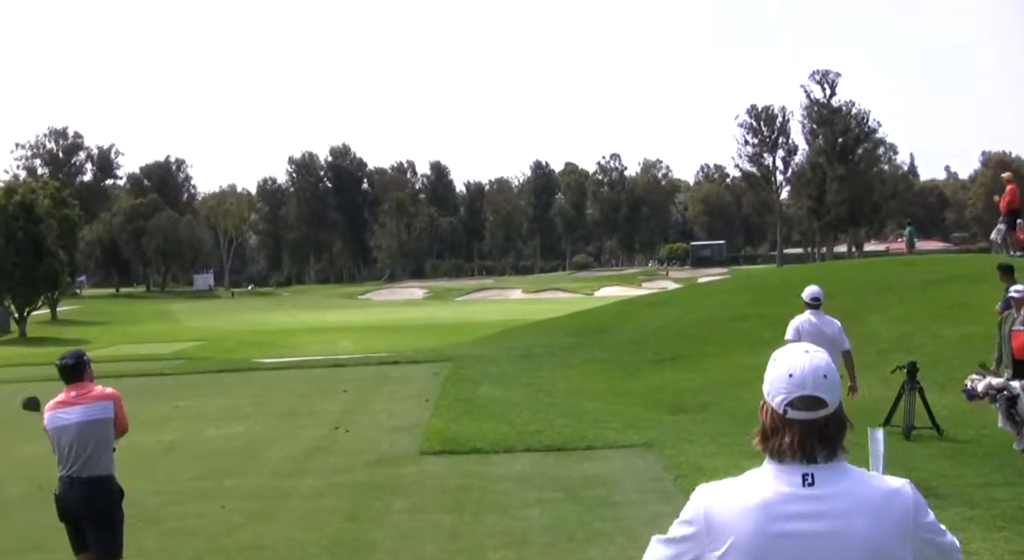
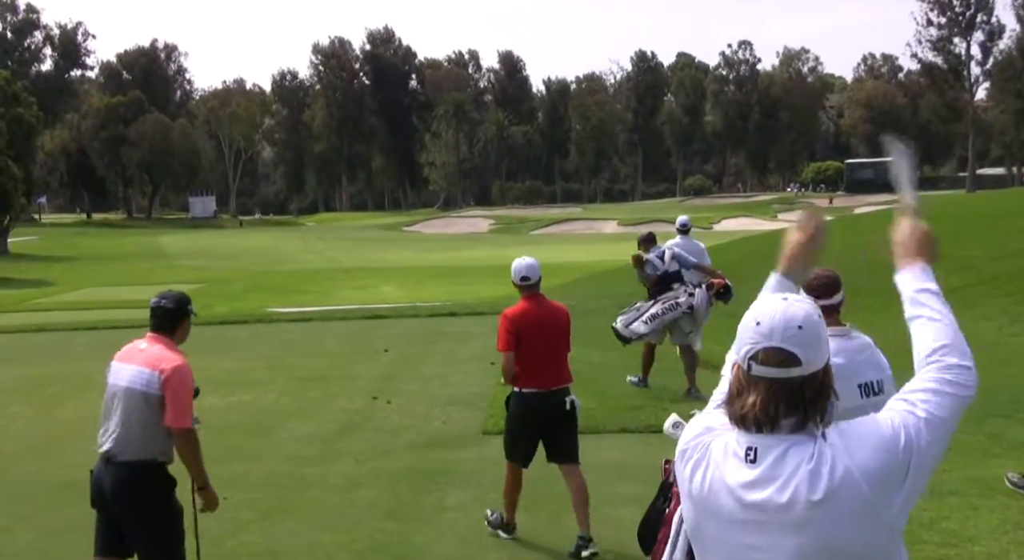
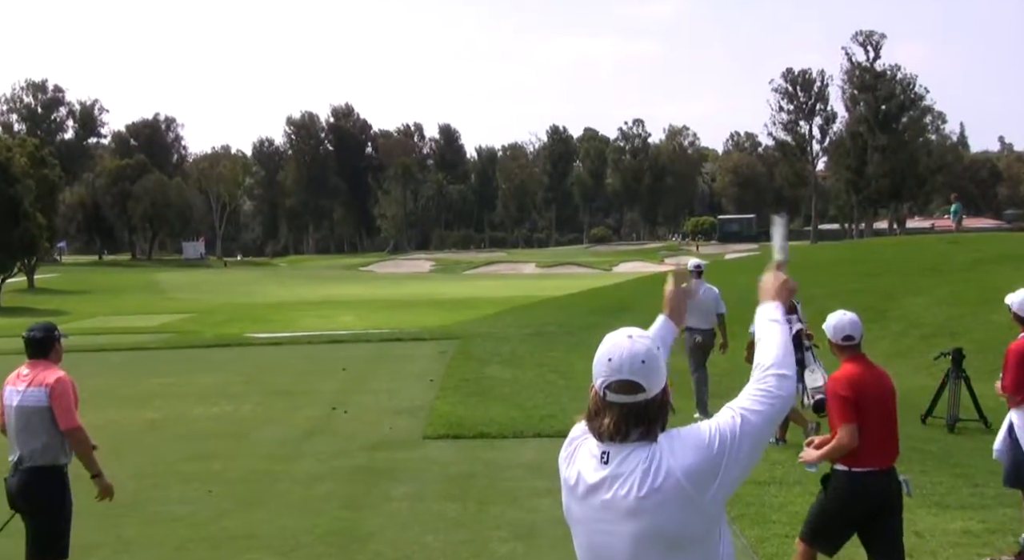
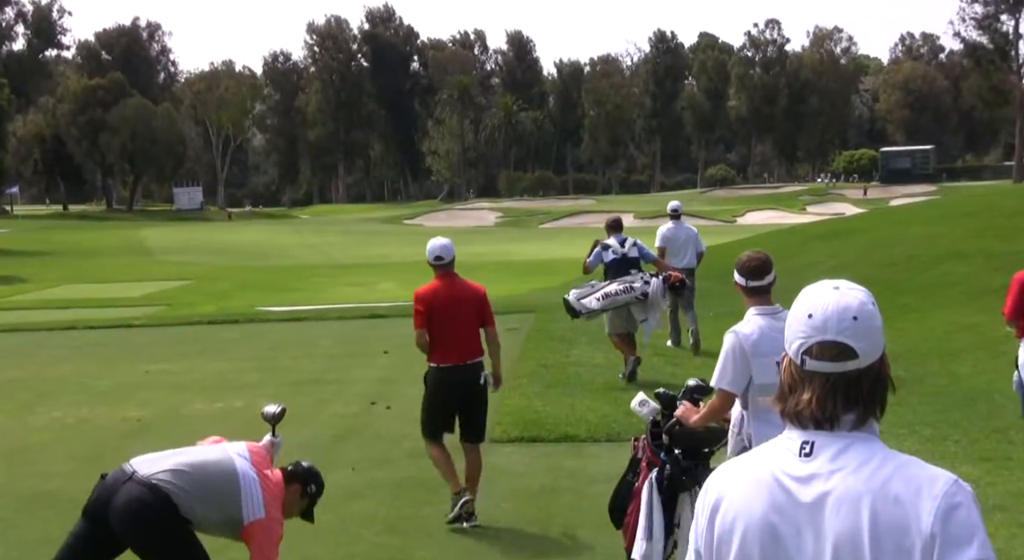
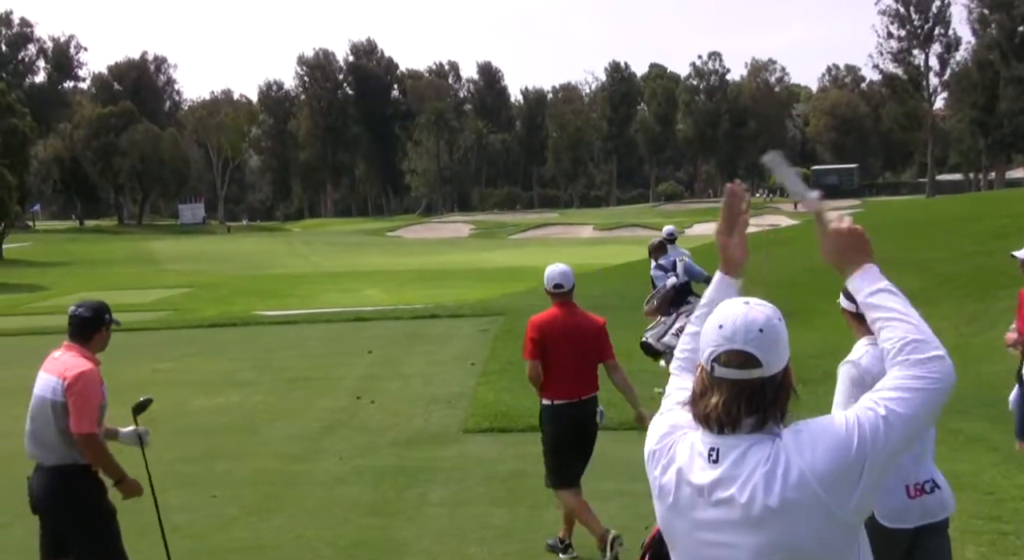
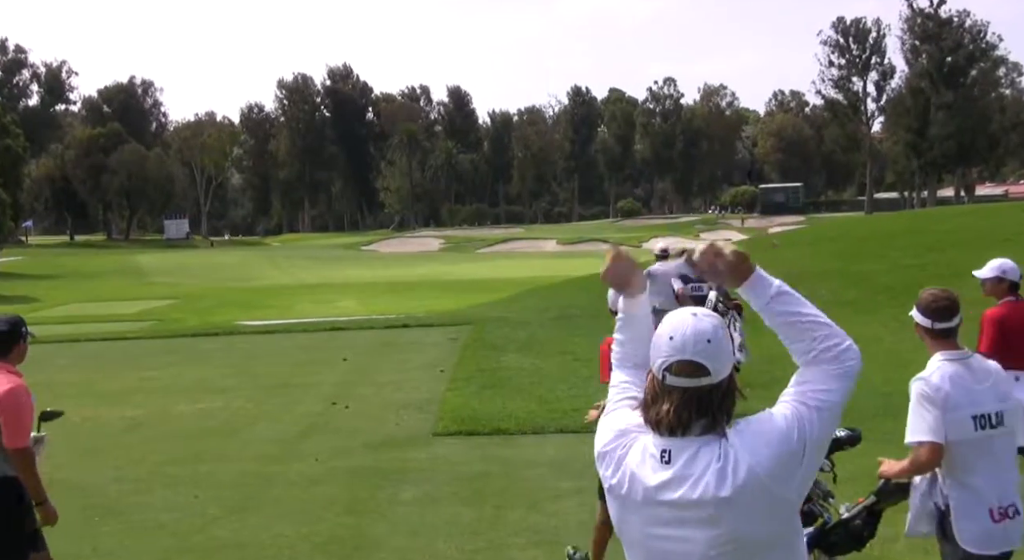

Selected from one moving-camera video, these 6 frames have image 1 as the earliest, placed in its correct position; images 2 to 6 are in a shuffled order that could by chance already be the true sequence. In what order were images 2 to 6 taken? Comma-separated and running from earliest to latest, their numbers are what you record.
3, 6, 5, 2, 4
